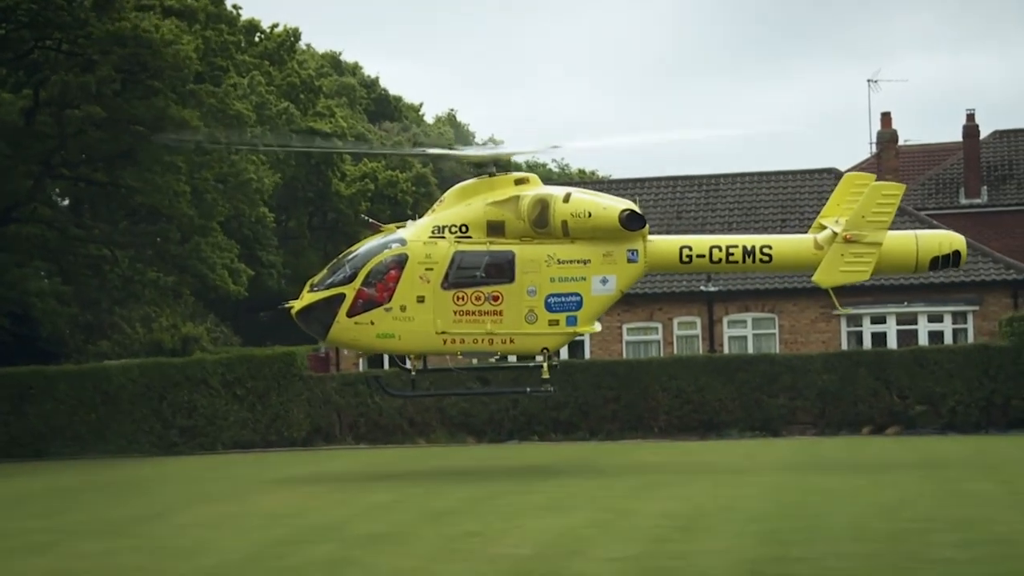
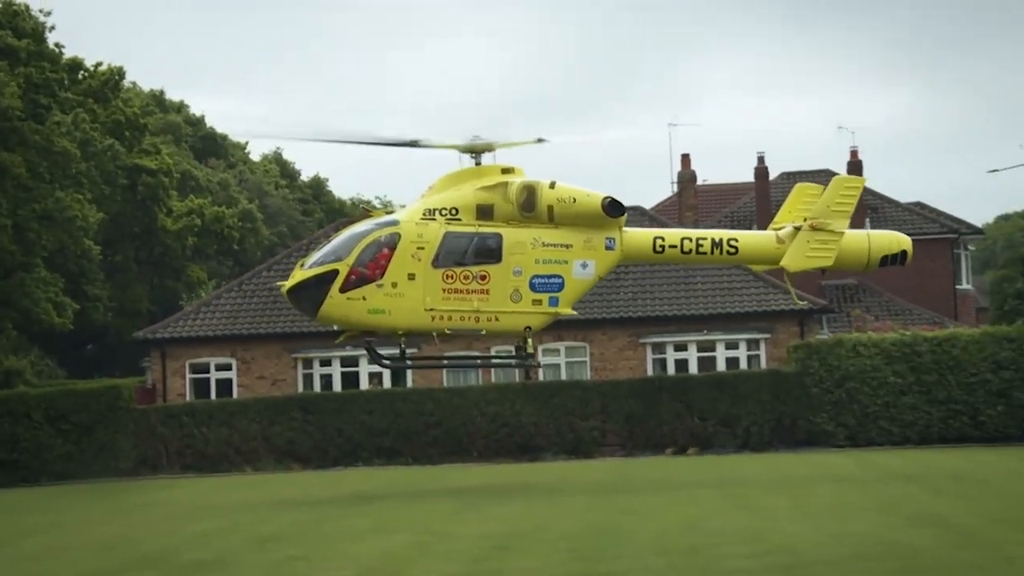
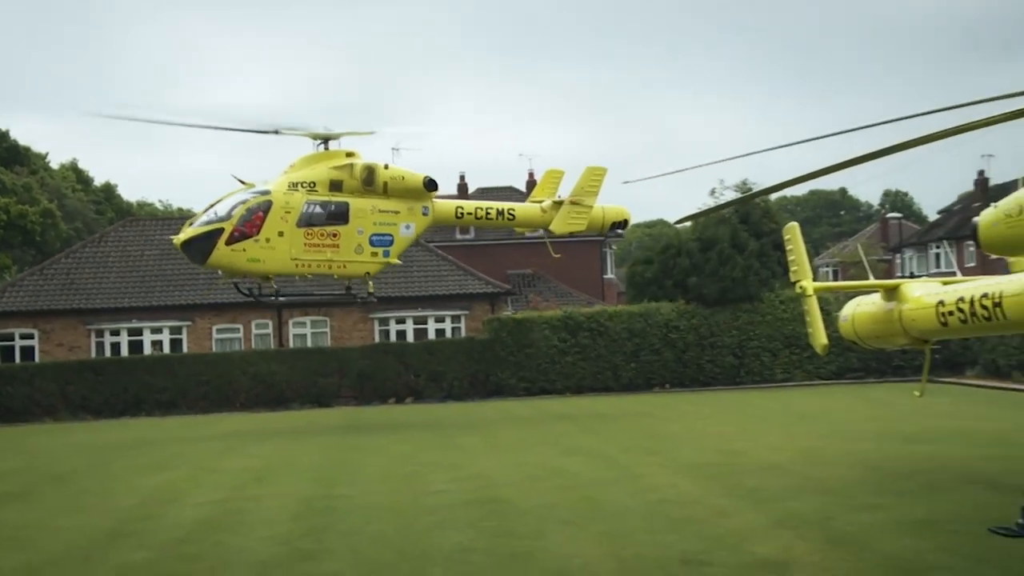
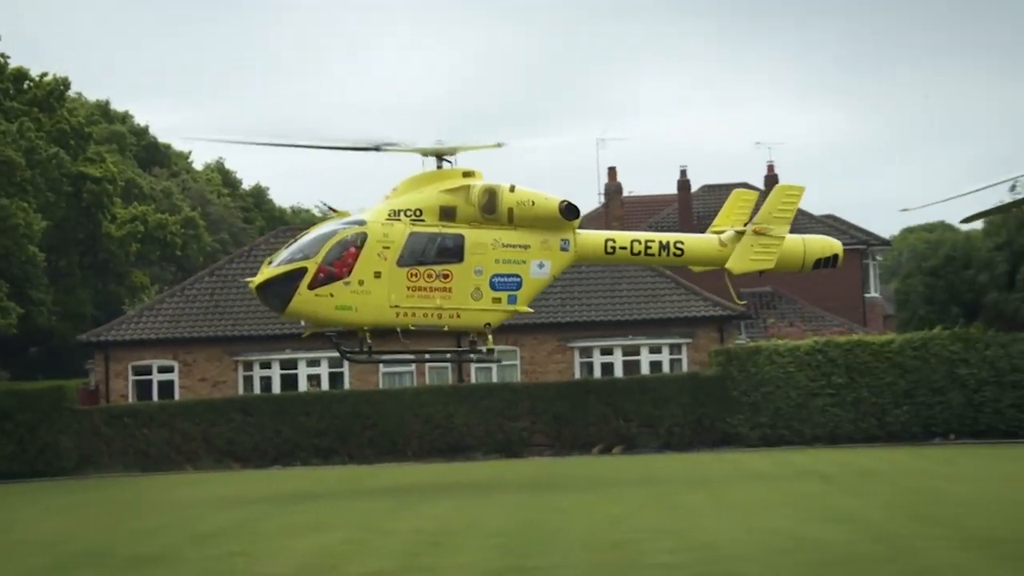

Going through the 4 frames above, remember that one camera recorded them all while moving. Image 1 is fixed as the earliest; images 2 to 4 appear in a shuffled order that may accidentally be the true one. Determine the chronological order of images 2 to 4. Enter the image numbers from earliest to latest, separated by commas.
2, 4, 3
